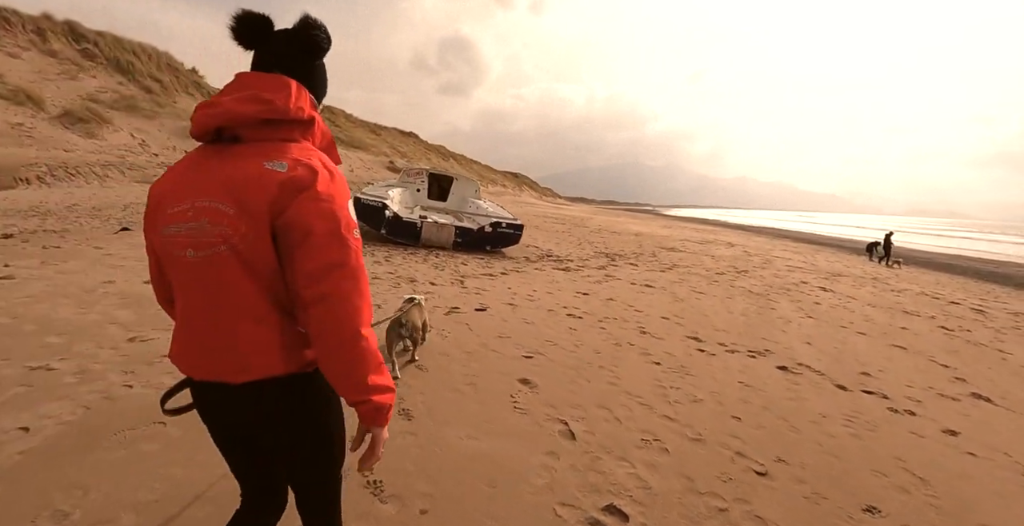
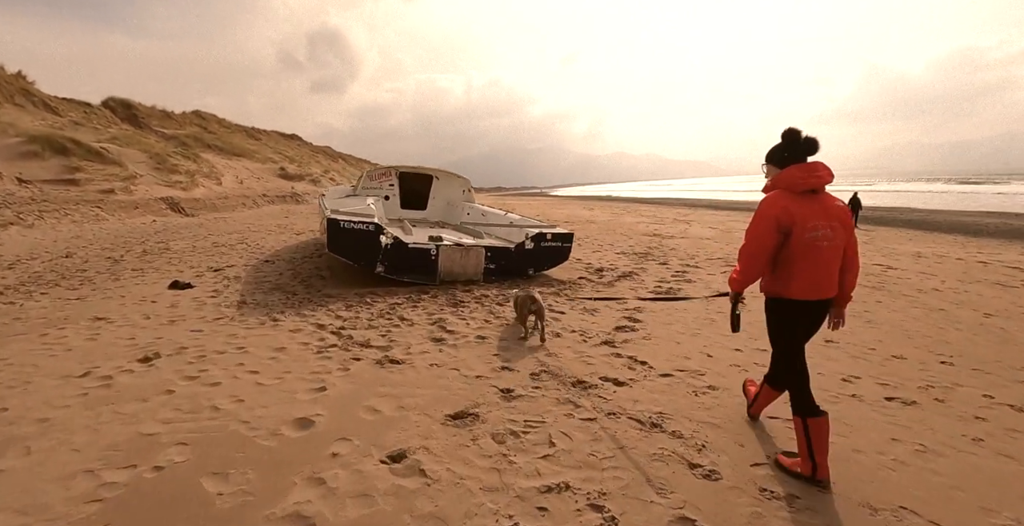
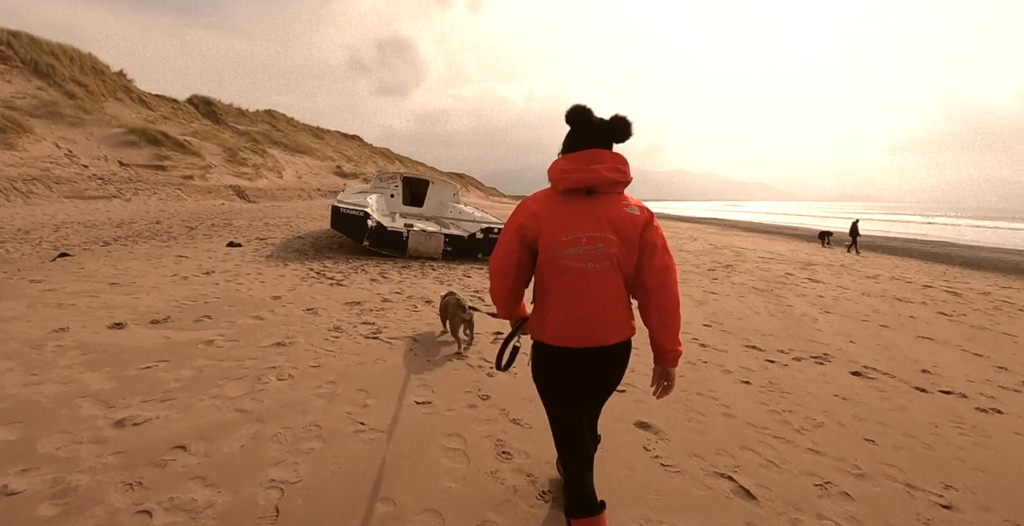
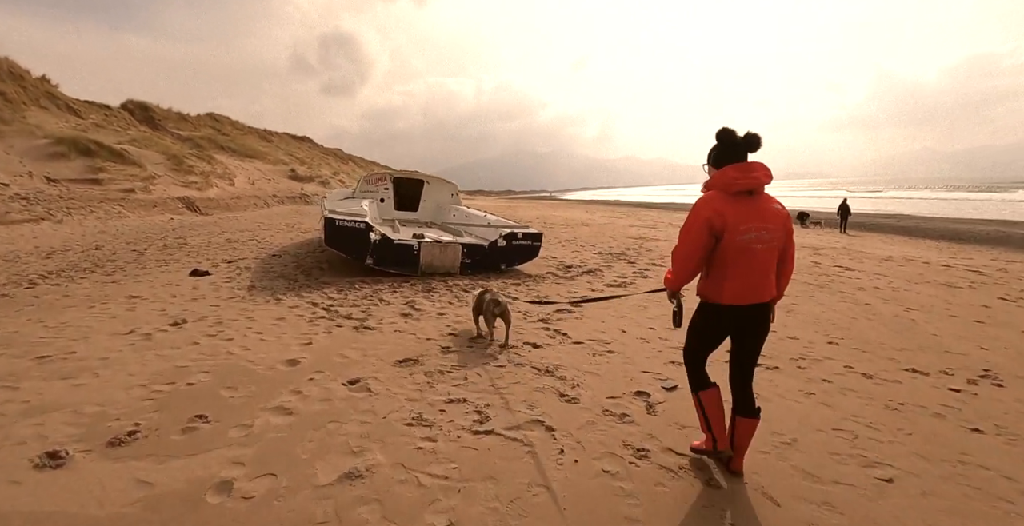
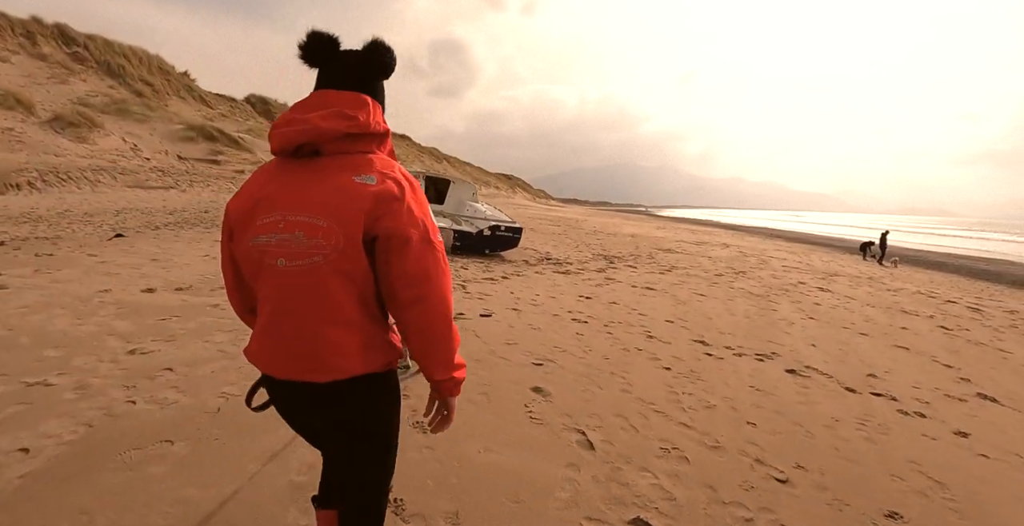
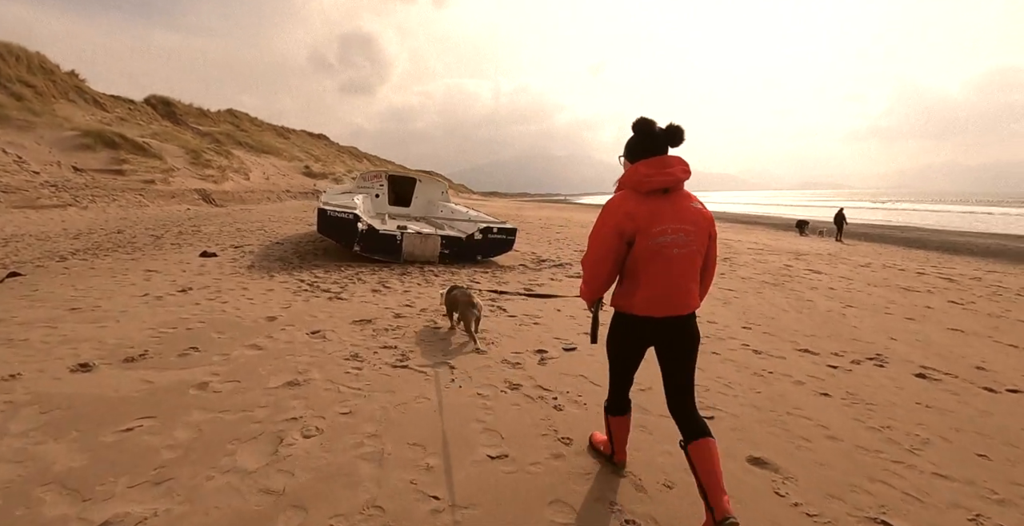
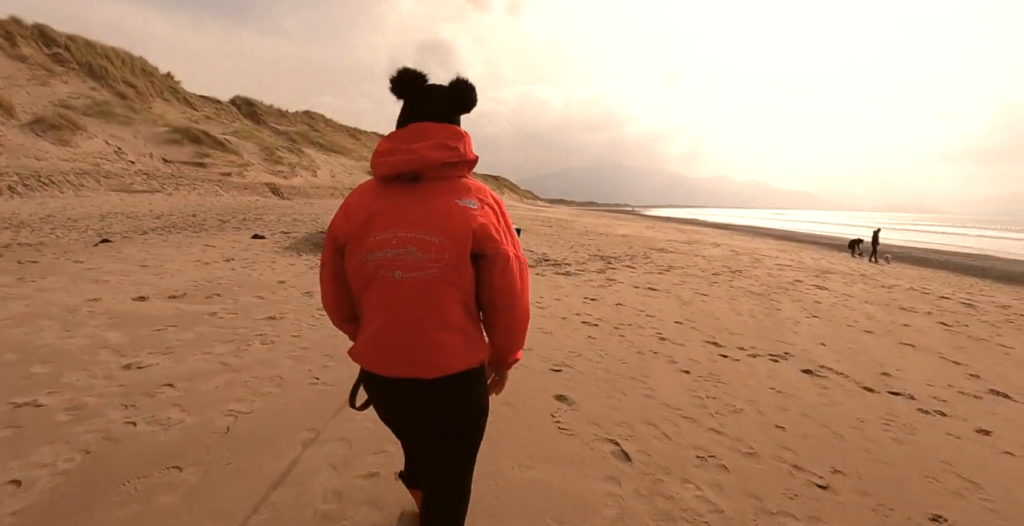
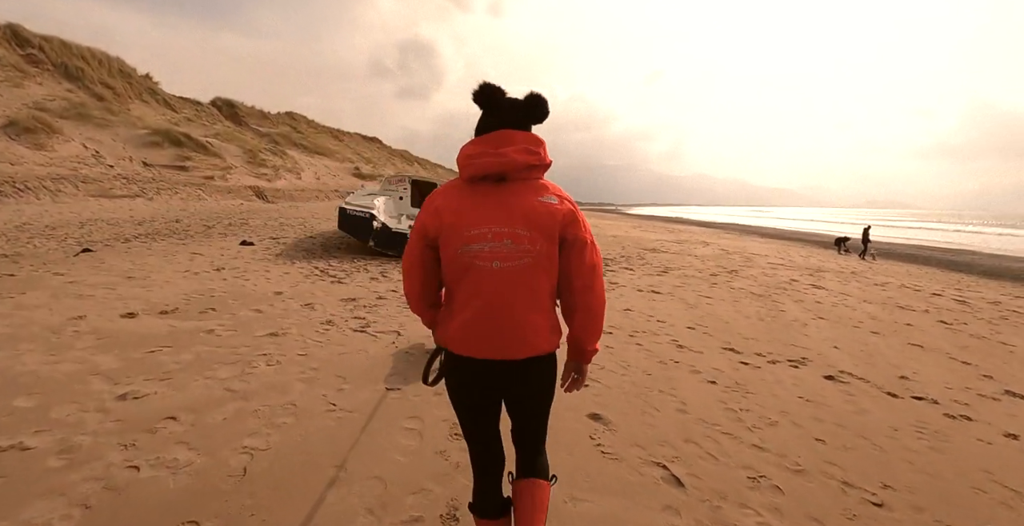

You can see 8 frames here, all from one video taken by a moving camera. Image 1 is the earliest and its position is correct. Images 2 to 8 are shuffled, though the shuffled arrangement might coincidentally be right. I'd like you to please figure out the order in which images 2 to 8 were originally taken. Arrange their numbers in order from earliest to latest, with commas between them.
5, 7, 8, 3, 6, 4, 2
